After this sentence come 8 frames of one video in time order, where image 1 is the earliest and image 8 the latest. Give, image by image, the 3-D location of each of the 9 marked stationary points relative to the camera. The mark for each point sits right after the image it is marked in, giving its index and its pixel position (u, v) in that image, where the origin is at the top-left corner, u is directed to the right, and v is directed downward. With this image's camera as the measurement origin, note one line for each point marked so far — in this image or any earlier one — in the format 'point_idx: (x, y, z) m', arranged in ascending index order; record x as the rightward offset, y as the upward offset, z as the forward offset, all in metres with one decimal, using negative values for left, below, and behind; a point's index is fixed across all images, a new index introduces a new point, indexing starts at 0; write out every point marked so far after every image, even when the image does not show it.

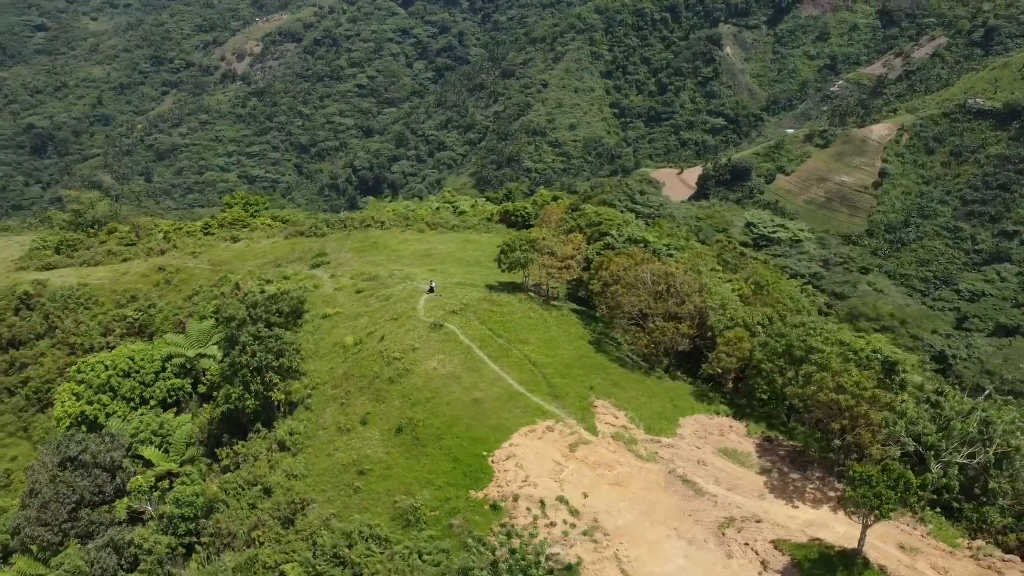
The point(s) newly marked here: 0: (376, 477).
0: (-3.3, -4.6, +19.7) m
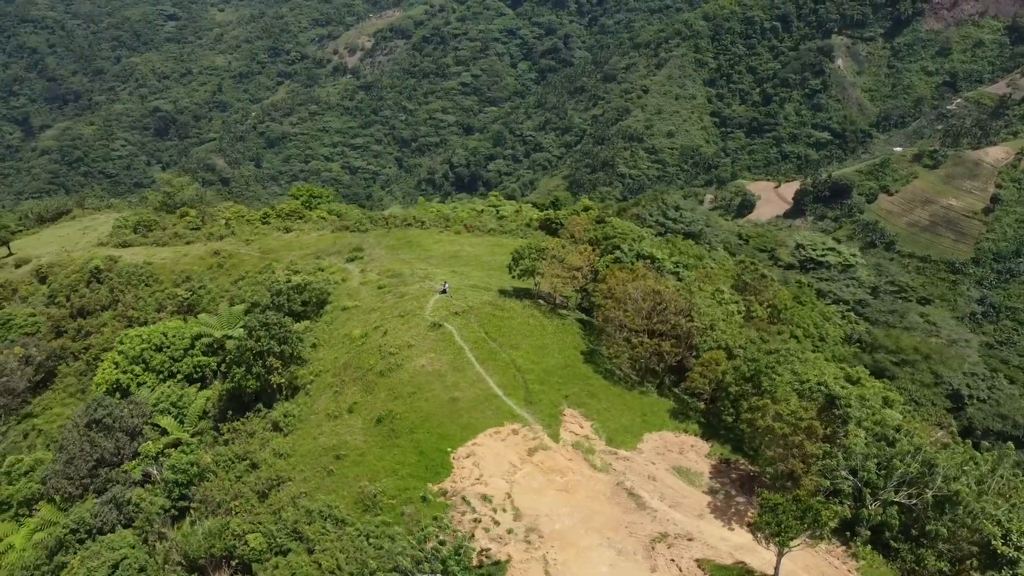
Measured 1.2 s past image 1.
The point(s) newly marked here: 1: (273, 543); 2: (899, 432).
0: (-4.2, -4.5, +21.0) m
1: (-5.5, -5.9, +18.9) m
2: (+8.6, -3.2, +17.9) m
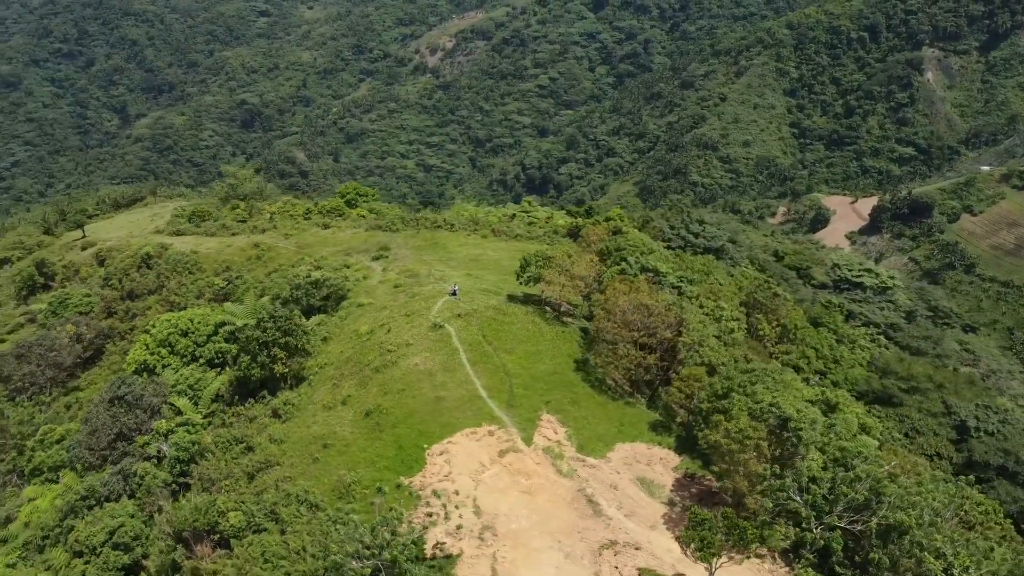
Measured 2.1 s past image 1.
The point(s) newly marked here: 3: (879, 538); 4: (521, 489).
0: (-4.9, -4.5, +22.2) m
1: (-6.4, -5.8, +20.2) m
2: (+7.6, -3.8, +18.0) m
3: (+7.5, -5.1, +16.7) m
4: (+0.2, -4.9, +19.8) m
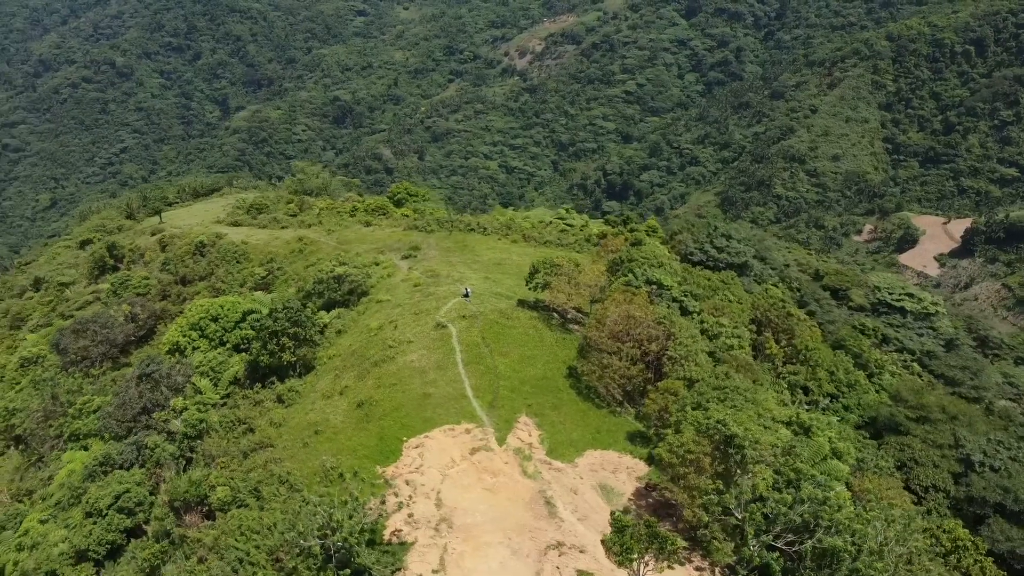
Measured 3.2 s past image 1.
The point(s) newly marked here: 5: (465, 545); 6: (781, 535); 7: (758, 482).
0: (-5.5, -4.3, +23.5) m
1: (-7.3, -5.6, +21.7) m
2: (+6.6, -4.3, +18.1) m
3: (+6.2, -5.6, +16.8) m
4: (-0.7, -5.0, +20.7) m
5: (-1.1, -6.0, +18.9) m
6: (+5.6, -5.2, +17.0) m
7: (+5.3, -4.3, +17.9) m
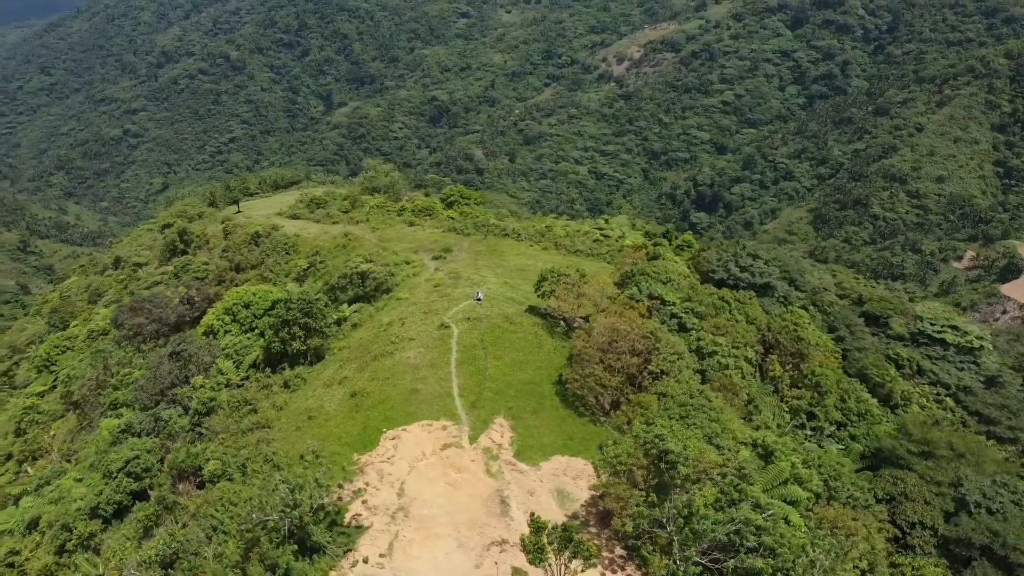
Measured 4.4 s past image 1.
0: (-6.1, -4.2, +25.1) m
1: (-8.2, -5.3, +23.4) m
2: (+5.2, -4.9, +18.3) m
3: (+4.7, -6.1, +17.1) m
4: (-1.7, -5.1, +21.7) m
5: (-2.4, -6.0, +20.0) m
6: (+4.1, -5.6, +17.4) m
7: (+4.0, -4.8, +18.3) m
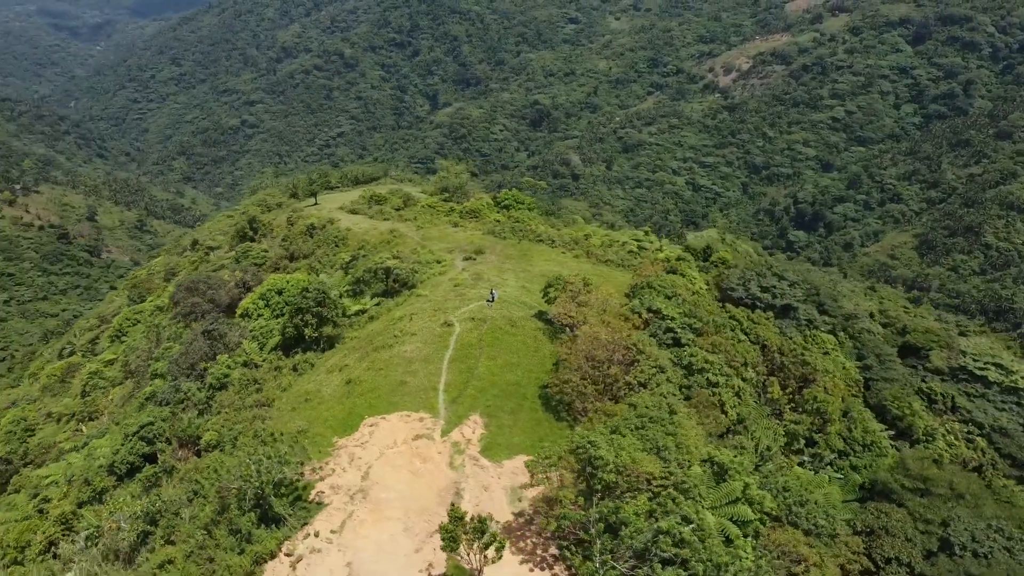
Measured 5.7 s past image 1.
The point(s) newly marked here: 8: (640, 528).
0: (-6.7, -3.9, +26.7) m
1: (-9.1, -4.8, +25.4) m
2: (+3.7, -5.2, +18.7) m
3: (+2.9, -6.5, +17.6) m
4: (-2.8, -5.1, +22.9) m
5: (-3.7, -5.9, +21.2) m
6: (+2.4, -5.9, +17.9) m
7: (+2.4, -5.1, +18.8) m
8: (+3.0, -5.3, +18.3) m
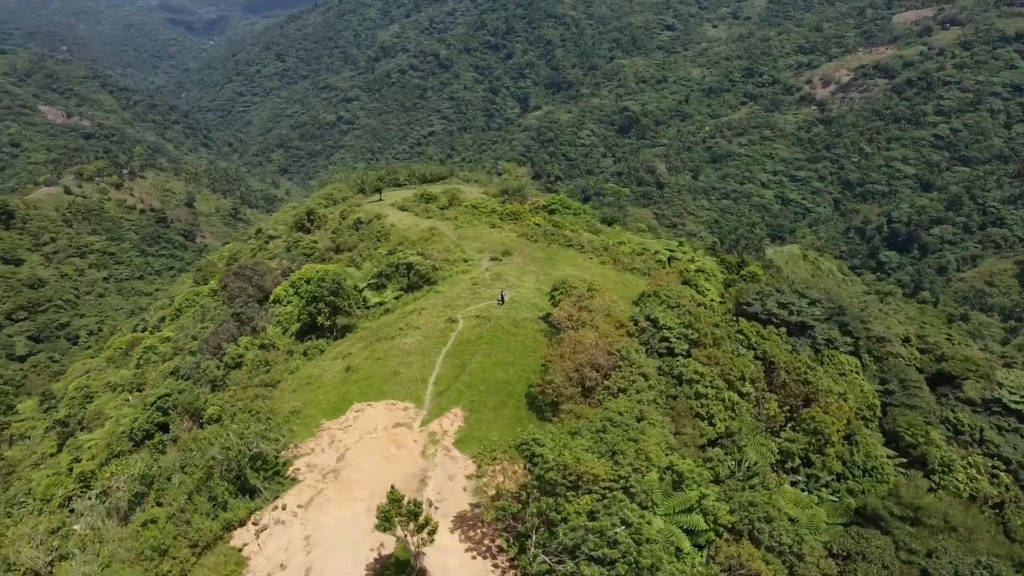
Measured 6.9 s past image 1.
0: (-7.1, -3.5, +28.2) m
1: (-9.7, -4.3, +27.1) m
2: (+2.3, -5.4, +19.1) m
3: (+1.3, -6.6, +18.1) m
4: (-3.7, -4.9, +23.9) m
5: (-4.8, -5.7, +22.4) m
6: (+0.9, -6.0, +18.5) m
7: (+1.1, -5.2, +19.4) m
8: (+1.6, -5.5, +18.8) m
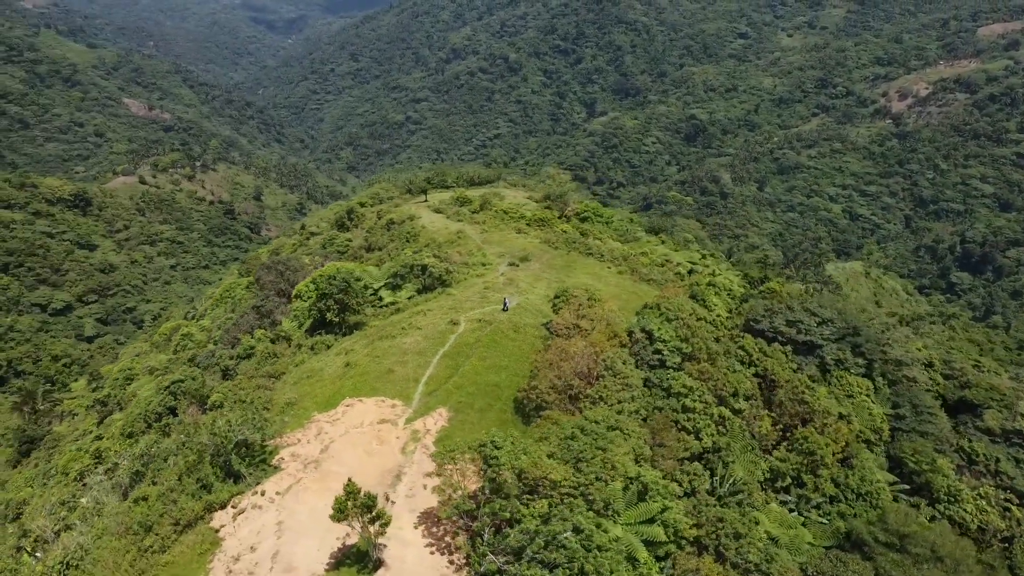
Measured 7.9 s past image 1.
0: (-7.4, -3.4, +29.3) m
1: (-10.1, -4.0, +28.4) m
2: (+1.2, -5.6, +19.6) m
3: (+0.1, -6.8, +18.6) m
4: (-4.4, -4.9, +24.8) m
5: (-5.7, -5.6, +23.4) m
6: (-0.3, -6.2, +19.0) m
7: (0.0, -5.4, +19.9) m
8: (+0.4, -5.7, +19.3) m
